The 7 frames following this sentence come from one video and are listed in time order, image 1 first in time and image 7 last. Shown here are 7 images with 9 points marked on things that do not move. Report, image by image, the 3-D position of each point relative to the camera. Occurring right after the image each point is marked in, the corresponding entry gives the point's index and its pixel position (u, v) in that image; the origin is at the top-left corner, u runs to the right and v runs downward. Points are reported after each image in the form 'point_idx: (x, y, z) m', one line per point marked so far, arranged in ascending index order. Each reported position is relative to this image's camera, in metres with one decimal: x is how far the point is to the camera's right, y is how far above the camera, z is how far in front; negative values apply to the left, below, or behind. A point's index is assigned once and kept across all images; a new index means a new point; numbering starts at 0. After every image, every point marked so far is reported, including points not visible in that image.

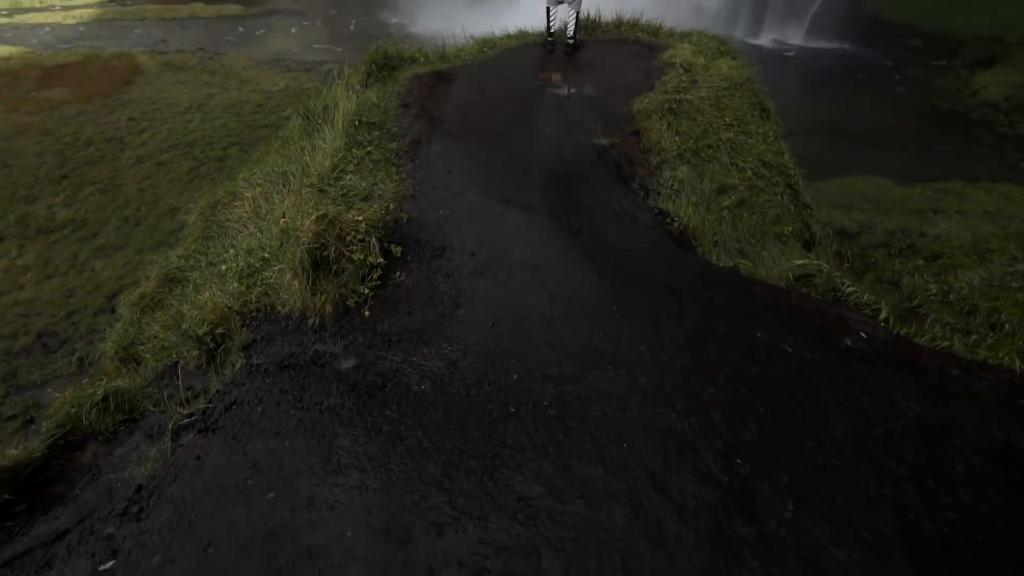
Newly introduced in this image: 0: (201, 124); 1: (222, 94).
0: (-4.3, +2.2, +7.3) m
1: (-4.7, +3.1, +8.6) m
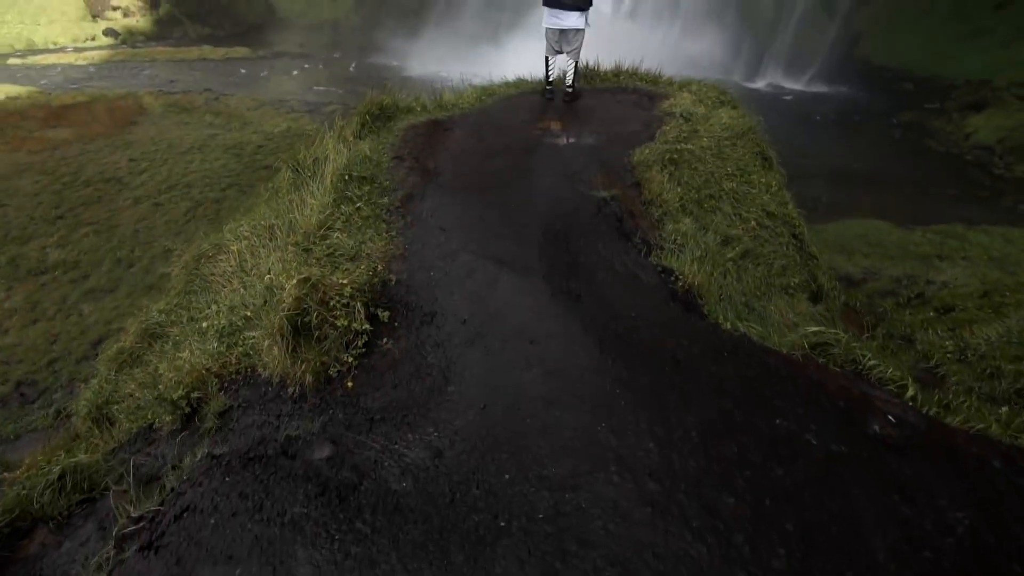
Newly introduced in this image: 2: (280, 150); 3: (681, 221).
0: (-4.3, +1.7, +7.3) m
1: (-4.7, +2.5, +8.7) m
2: (-3.4, +2.0, +7.7) m
3: (+0.8, +0.3, +2.6) m
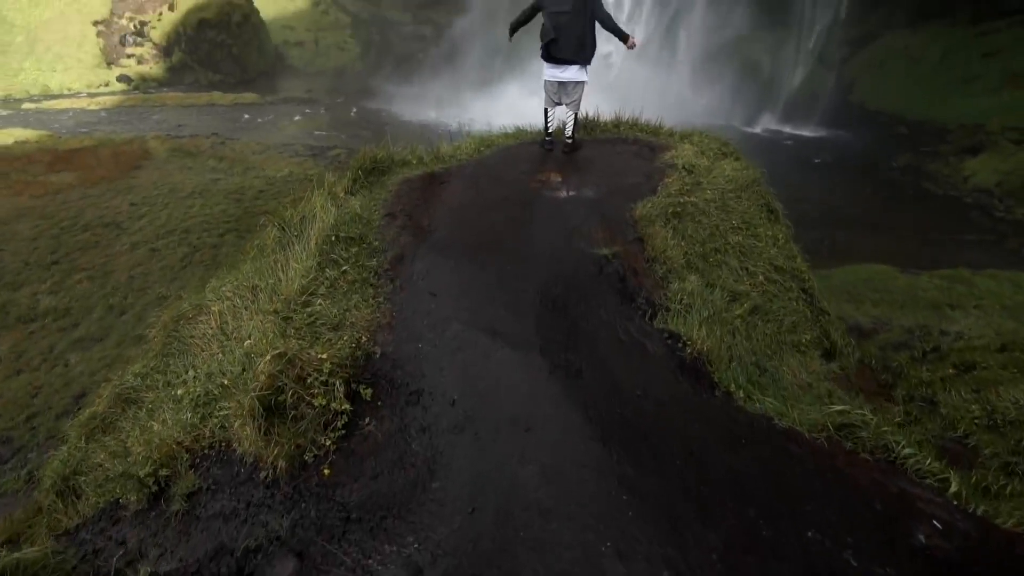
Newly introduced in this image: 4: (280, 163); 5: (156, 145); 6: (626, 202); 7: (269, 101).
0: (-4.3, +1.1, +7.3) m
1: (-4.7, +1.8, +8.7) m
2: (-3.4, +1.4, +7.7) m
3: (+0.8, 0.0, +2.5) m
4: (-4.5, +2.4, +10.3) m
5: (-7.0, +2.8, +10.5) m
6: (+0.6, +0.5, +2.9) m
7: (-6.6, +5.2, +14.7) m
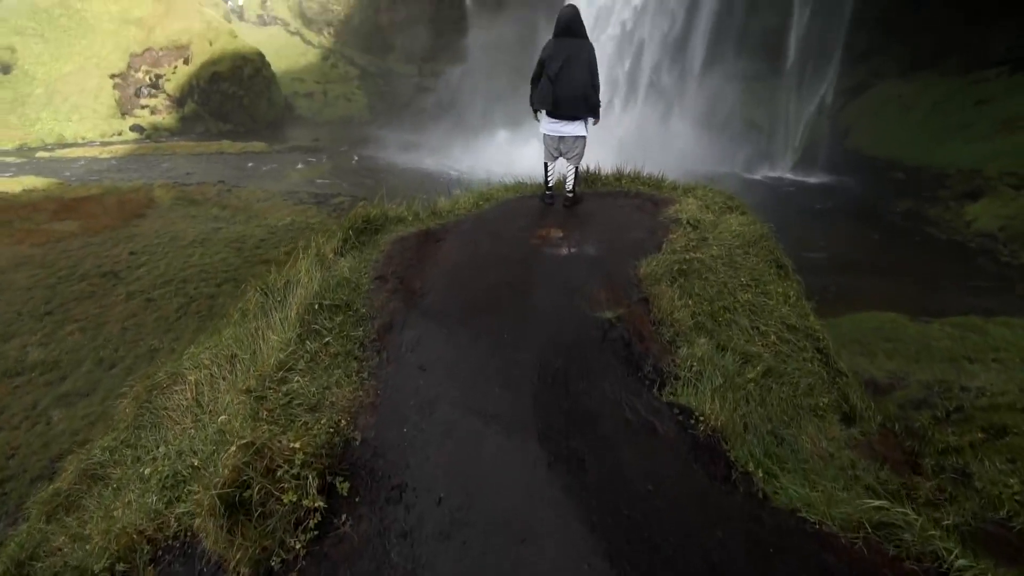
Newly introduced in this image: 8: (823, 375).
0: (-4.3, +0.4, +7.3) m
1: (-4.7, +1.0, +8.7) m
2: (-3.3, +0.6, +7.7) m
3: (+0.8, -0.2, +2.4) m
4: (-4.4, +1.5, +10.4) m
5: (-7.0, +1.9, +10.6) m
6: (+0.6, +0.1, +2.8) m
7: (-6.5, +3.9, +15.0) m
8: (+1.6, -0.4, +2.7) m
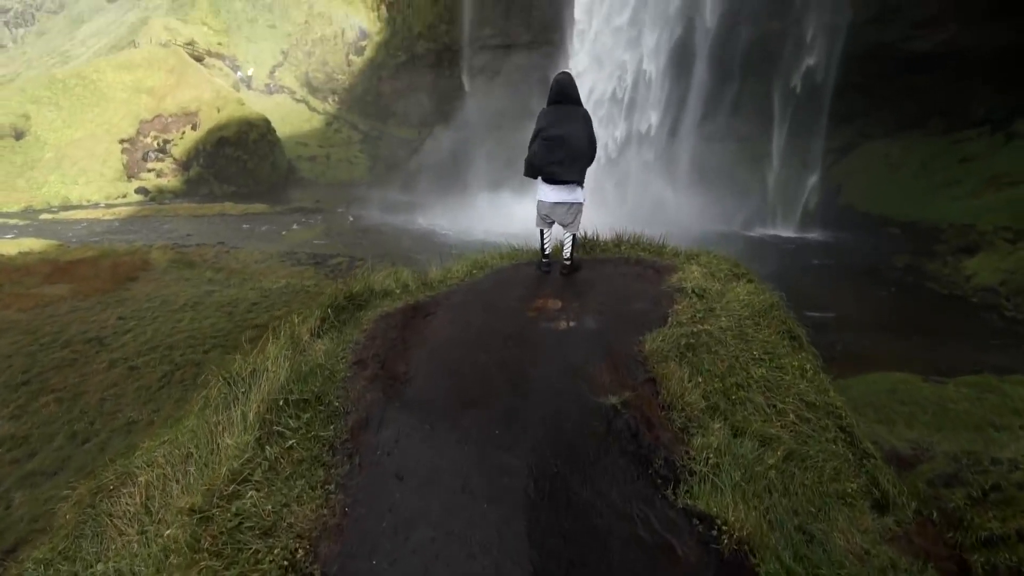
0: (-4.3, -0.5, +7.1) m
1: (-4.7, -0.1, +8.6) m
2: (-3.4, -0.3, +7.5) m
3: (+0.8, -0.6, +2.1) m
4: (-4.5, +0.3, +10.3) m
5: (-7.0, +0.6, +10.5) m
6: (+0.6, -0.2, +2.6) m
7: (-6.6, +2.2, +15.1) m
8: (+1.6, -0.8, +2.5) m
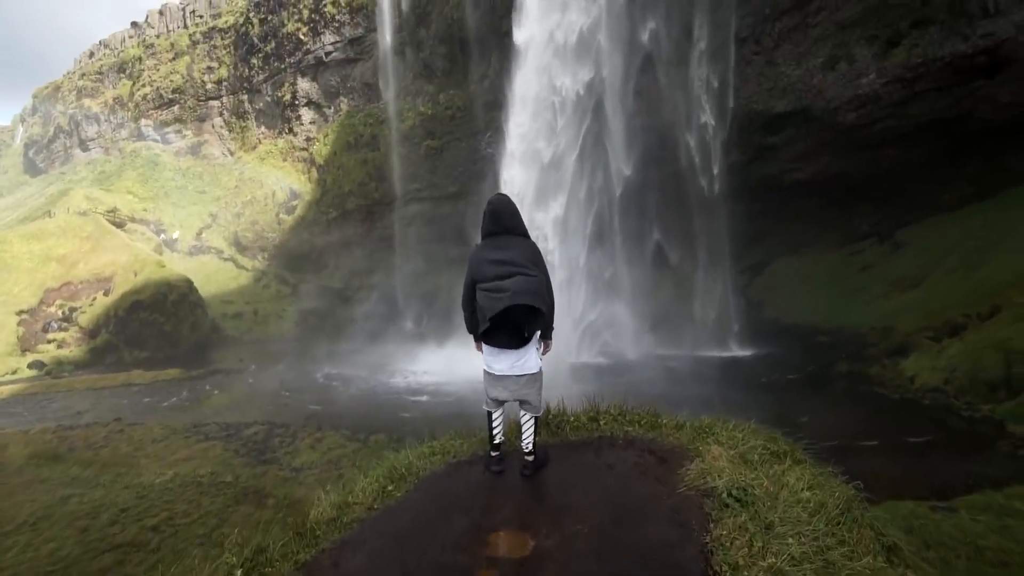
0: (-4.8, -2.6, +5.2) m
1: (-5.4, -2.6, +6.7) m
2: (-4.0, -2.5, +5.8) m
3: (+0.7, -1.1, +1.0) m
4: (-5.4, -2.7, +8.5) m
5: (-8.0, -2.6, +8.5) m
6: (+0.4, -0.9, +1.6) m
7: (-8.1, -2.2, +13.3) m
8: (+1.5, -1.3, +1.4) m
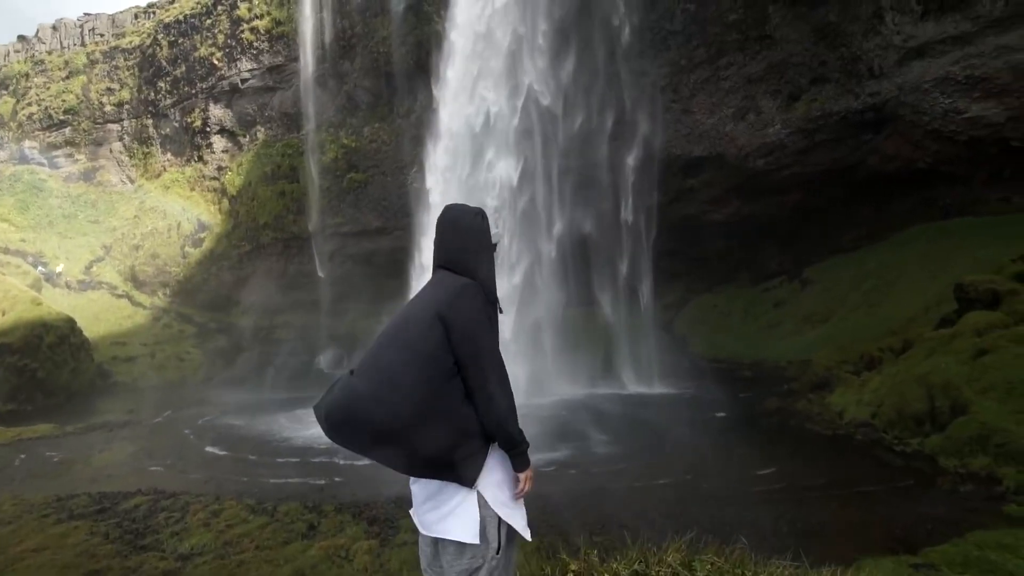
0: (-5.1, -3.0, +3.4) m
1: (-5.9, -3.1, +4.8) m
2: (-4.4, -2.9, +4.1) m
3: (+0.9, -1.2, +0.1) m
4: (-6.1, -3.3, +6.5) m
5: (-8.7, -3.2, +6.2) m
6: (+0.5, -1.0, +0.6) m
7: (-9.5, -3.1, +10.9) m
8: (+1.6, -1.4, +0.6) m
